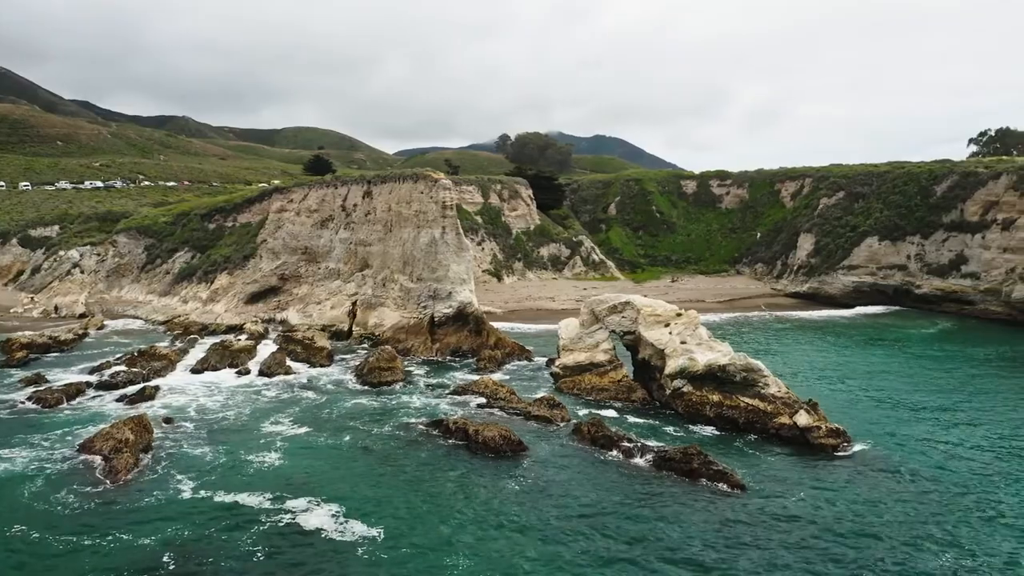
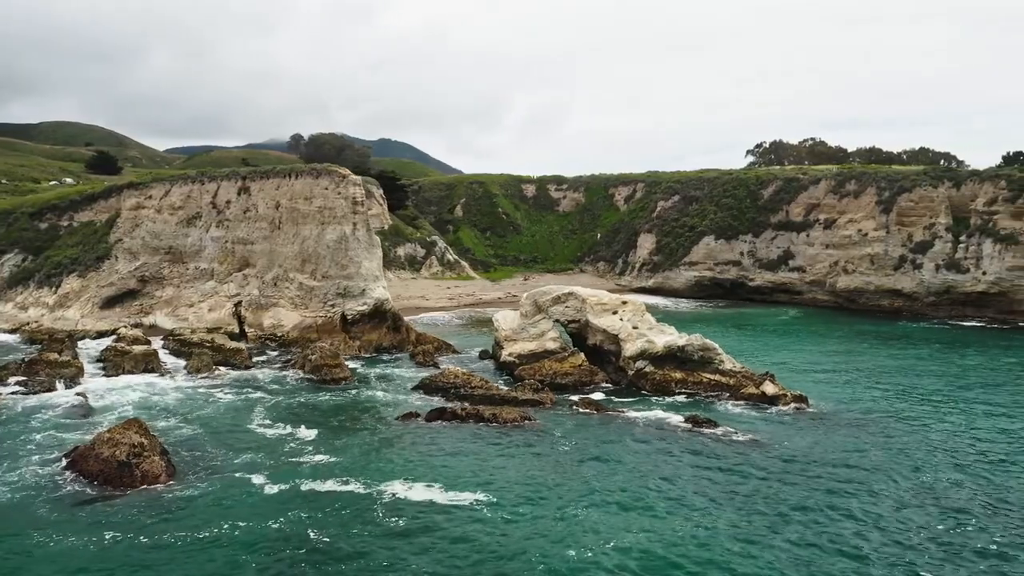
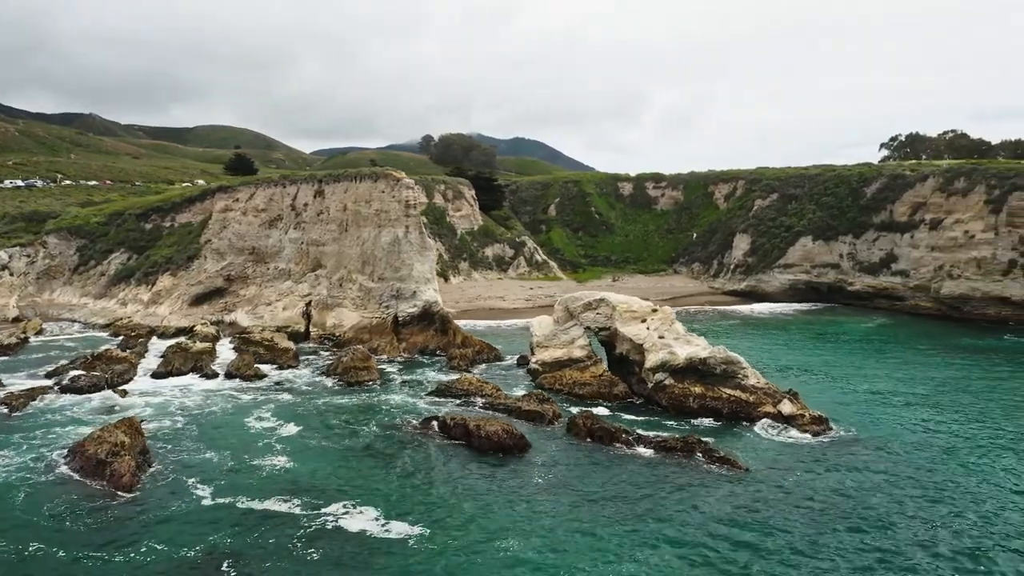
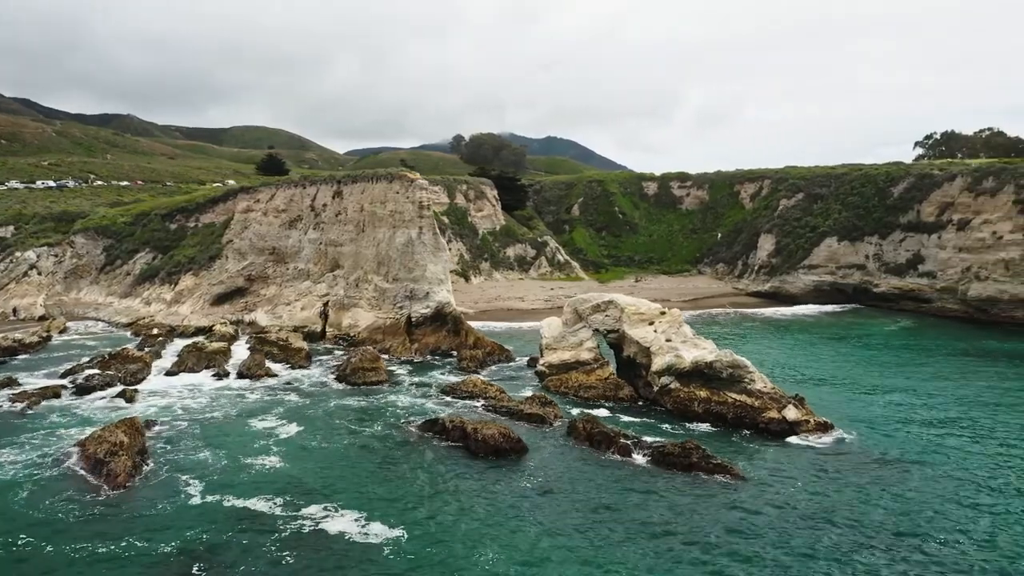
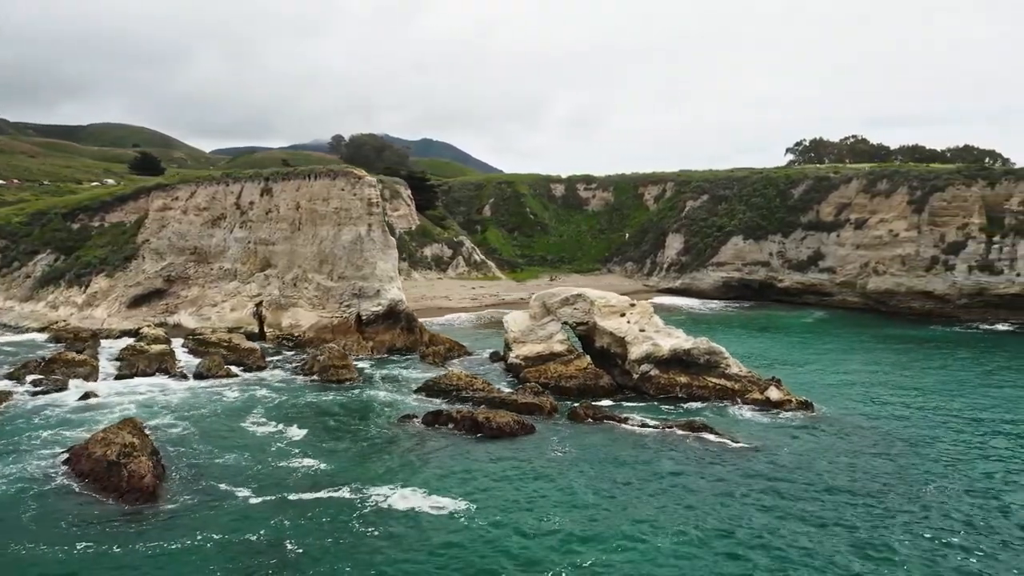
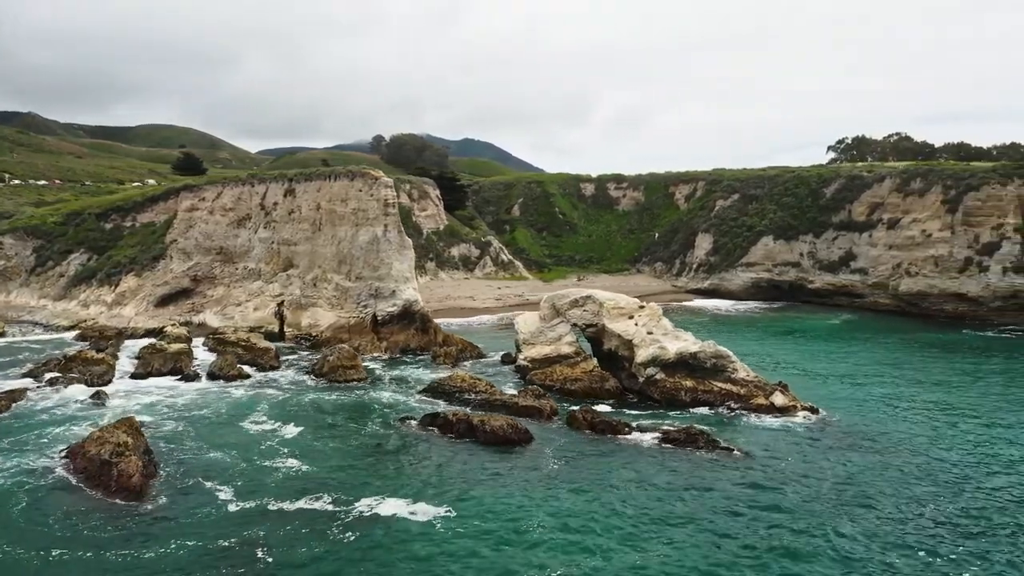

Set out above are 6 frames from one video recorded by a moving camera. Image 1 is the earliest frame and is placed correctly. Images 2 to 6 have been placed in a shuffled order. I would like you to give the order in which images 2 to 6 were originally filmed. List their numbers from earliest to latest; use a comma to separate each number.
4, 3, 6, 5, 2
